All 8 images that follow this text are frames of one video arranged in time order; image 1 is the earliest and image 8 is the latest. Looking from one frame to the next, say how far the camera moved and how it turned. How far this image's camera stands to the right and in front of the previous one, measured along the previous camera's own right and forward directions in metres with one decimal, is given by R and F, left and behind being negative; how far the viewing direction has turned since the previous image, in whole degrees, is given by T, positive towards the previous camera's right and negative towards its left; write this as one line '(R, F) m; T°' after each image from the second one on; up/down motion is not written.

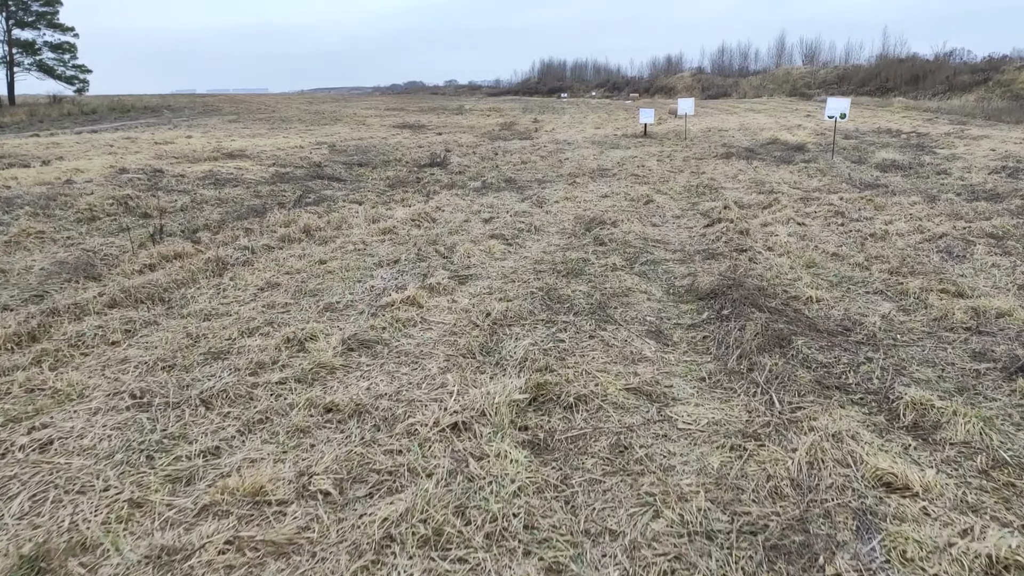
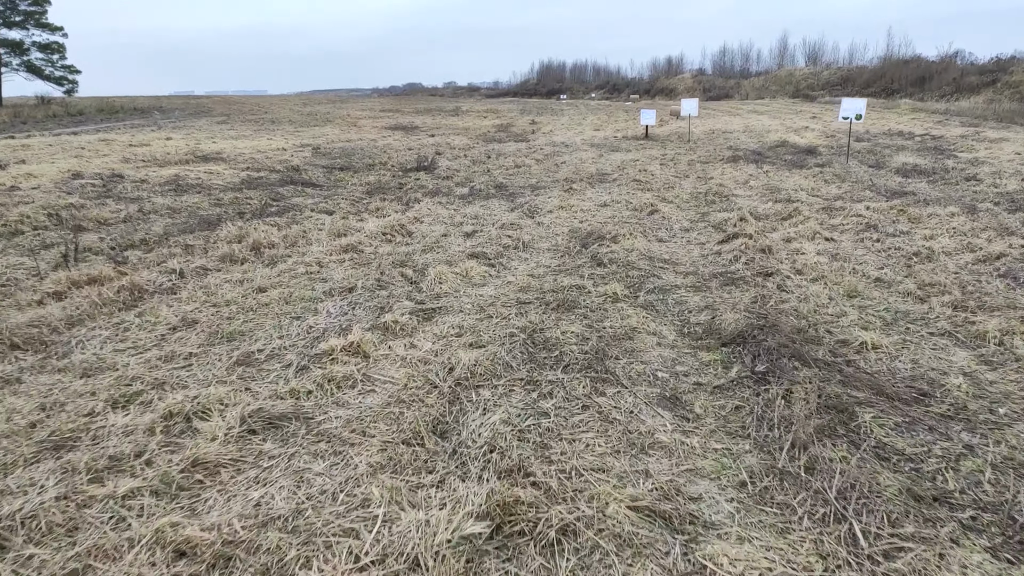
(+0.1, +0.9) m; 0°
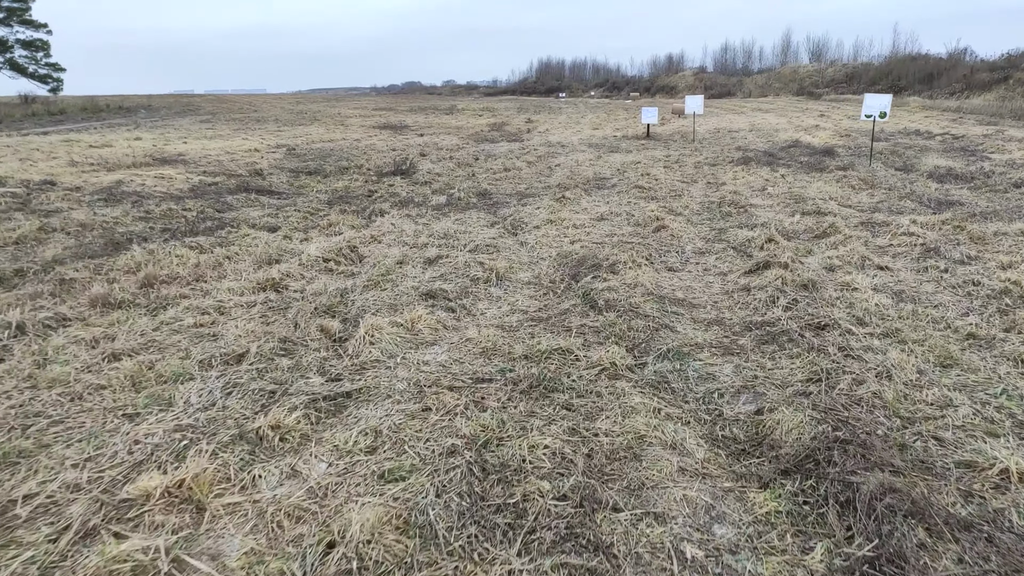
(+0.2, +1.2) m; 0°
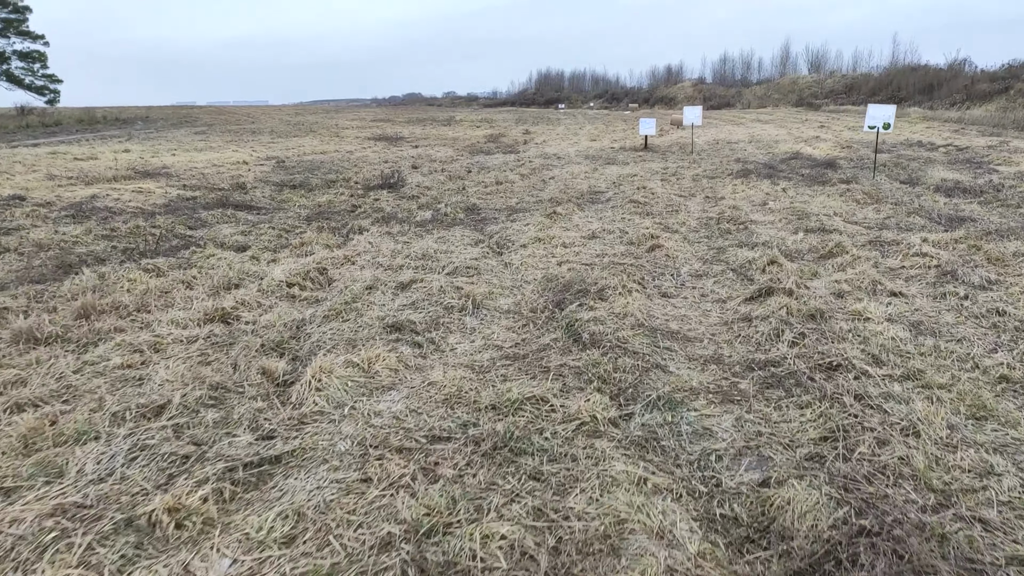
(+0.1, +0.4) m; 0°
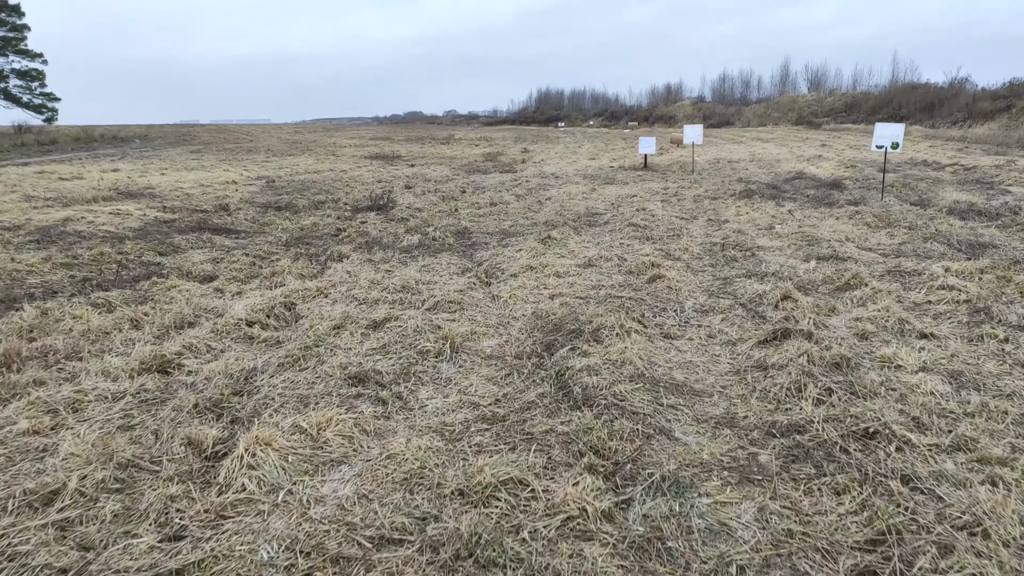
(+0.1, +0.5) m; 0°
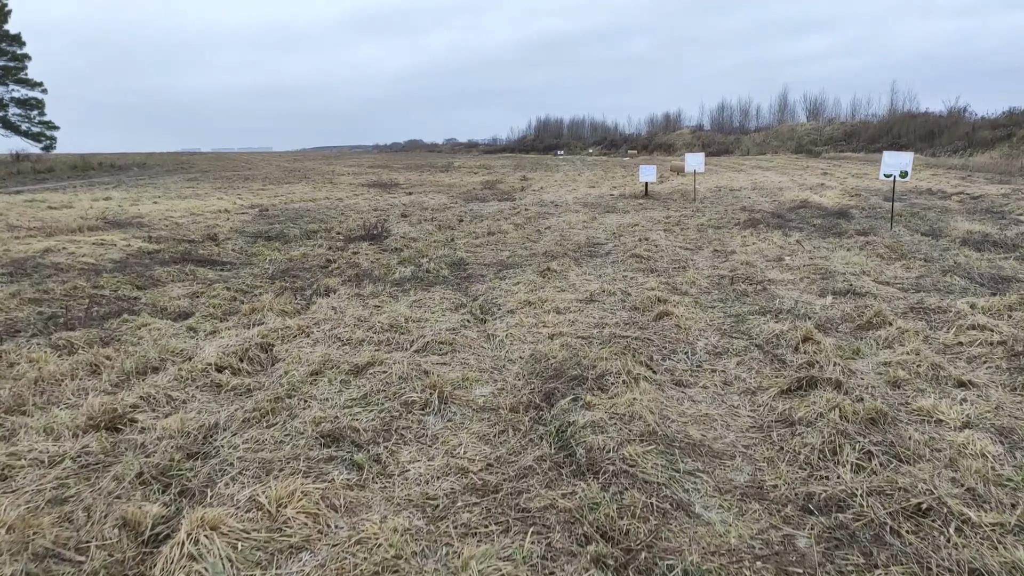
(0.0, +0.3) m; 0°
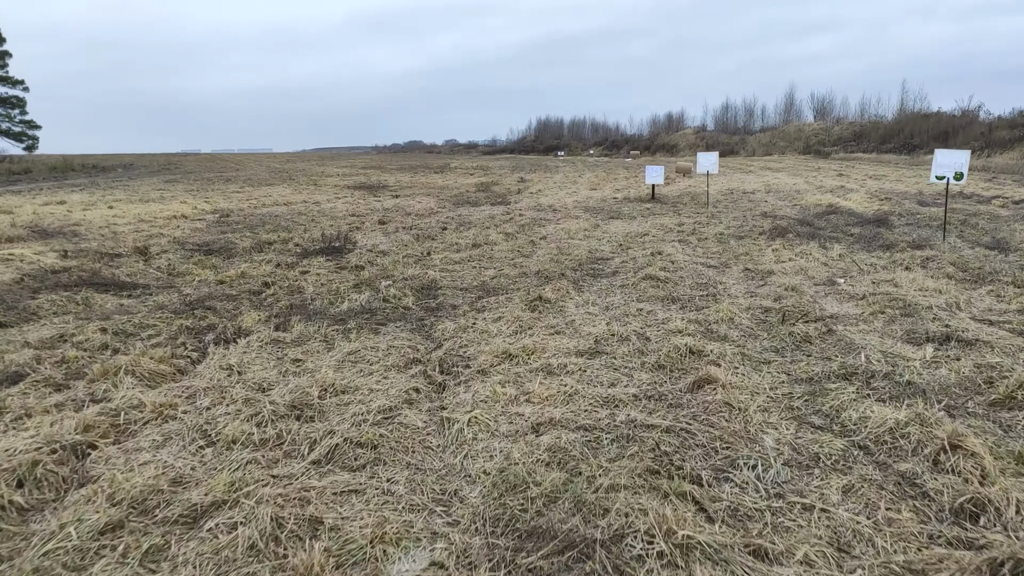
(+0.1, +1.6) m; 0°
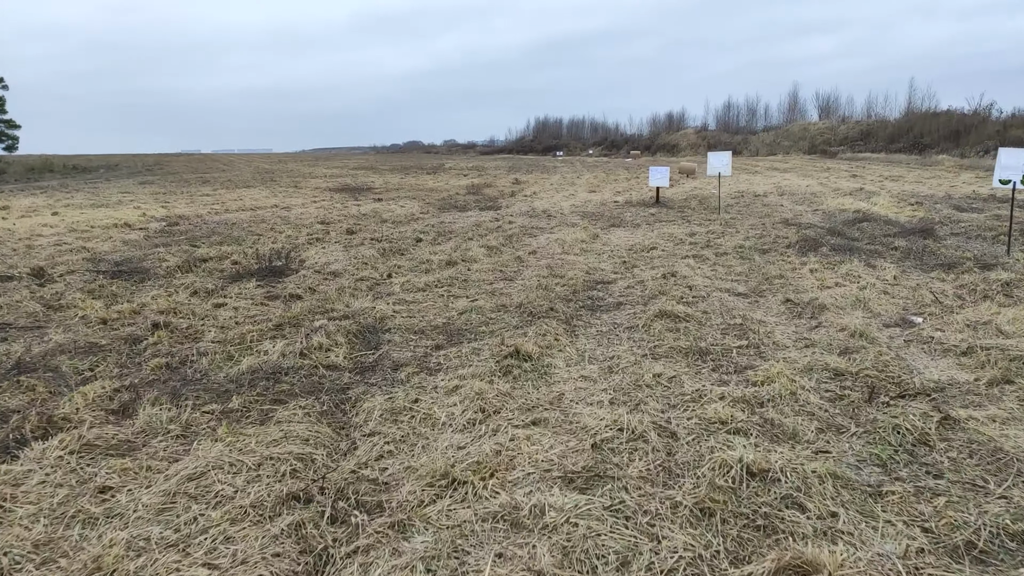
(+0.2, +1.5) m; 0°
